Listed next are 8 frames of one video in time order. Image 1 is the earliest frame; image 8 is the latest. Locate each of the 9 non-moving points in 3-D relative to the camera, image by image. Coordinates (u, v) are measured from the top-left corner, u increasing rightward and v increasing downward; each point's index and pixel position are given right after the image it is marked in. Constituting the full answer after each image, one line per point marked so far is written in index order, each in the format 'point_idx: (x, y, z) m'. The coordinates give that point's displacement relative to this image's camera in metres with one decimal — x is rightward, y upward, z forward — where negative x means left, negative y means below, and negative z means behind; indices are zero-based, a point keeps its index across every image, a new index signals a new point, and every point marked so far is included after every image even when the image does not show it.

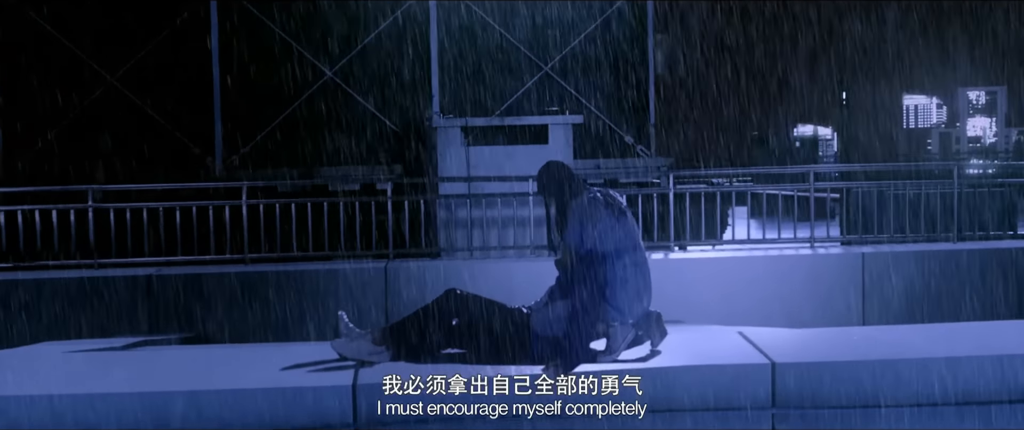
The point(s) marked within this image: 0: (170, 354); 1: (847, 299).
0: (-1.5, -0.7, +5.9) m
1: (+2.2, -0.6, +8.6) m
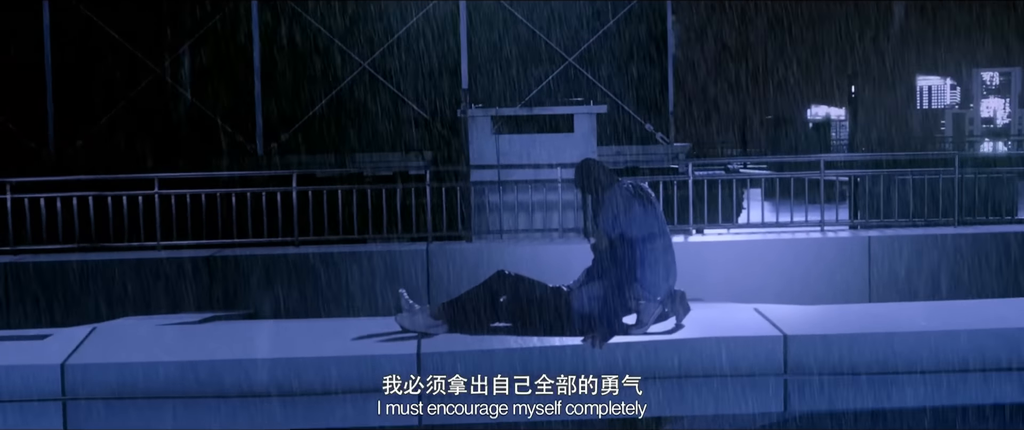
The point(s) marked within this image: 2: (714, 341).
0: (-1.3, -0.6, +6.6) m
1: (+2.4, -0.5, +9.2) m
2: (+1.0, -0.6, +6.3) m
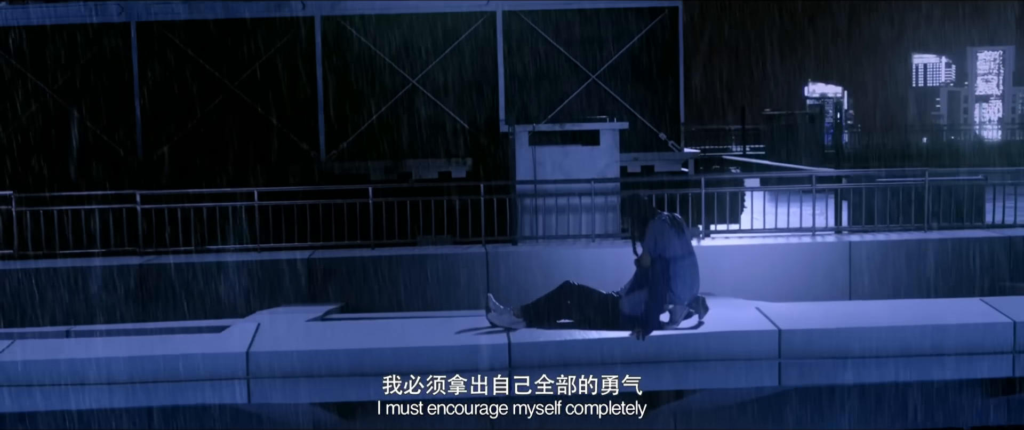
0: (-1.0, -0.8, +8.6) m
1: (+2.8, -0.5, +11.2) m
2: (+1.3, -0.8, +8.2) m
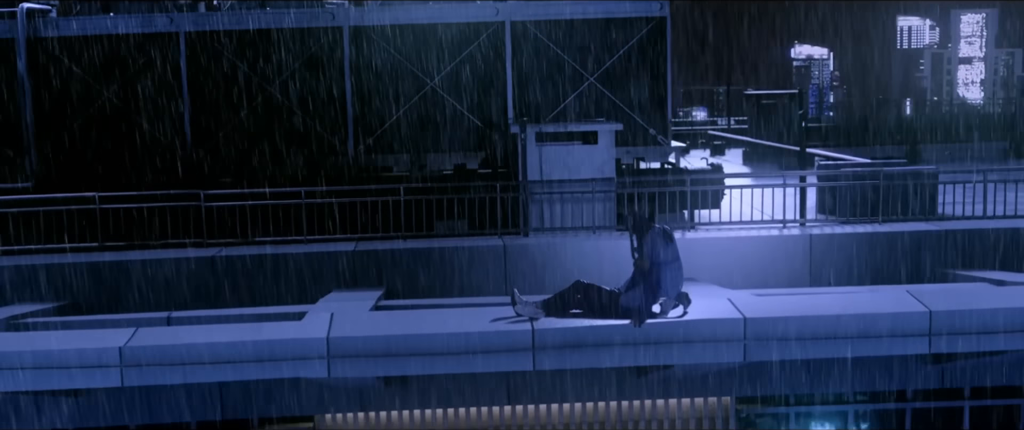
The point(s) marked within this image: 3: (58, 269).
0: (-0.8, -0.8, +10.6) m
1: (+2.9, -0.5, +13.3) m
2: (+1.5, -0.9, +10.3) m
3: (-4.5, -0.6, +13.0) m
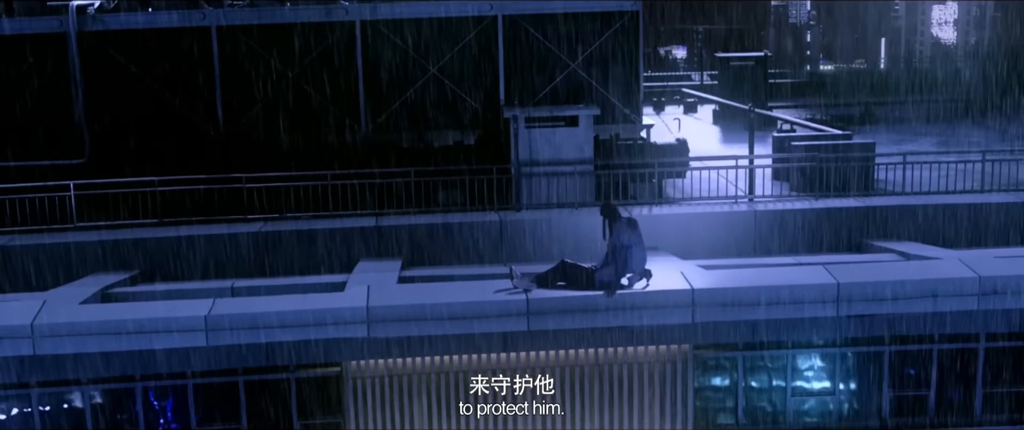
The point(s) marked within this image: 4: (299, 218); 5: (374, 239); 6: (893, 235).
0: (-0.8, -0.7, +13.3) m
1: (+2.9, -0.3, +16.0) m
2: (+1.5, -0.8, +13.0) m
3: (-4.6, -0.4, +15.6) m
4: (-2.7, 0.0, +16.6) m
5: (-1.7, -0.3, +15.7) m
6: (+4.9, -0.2, +16.6) m
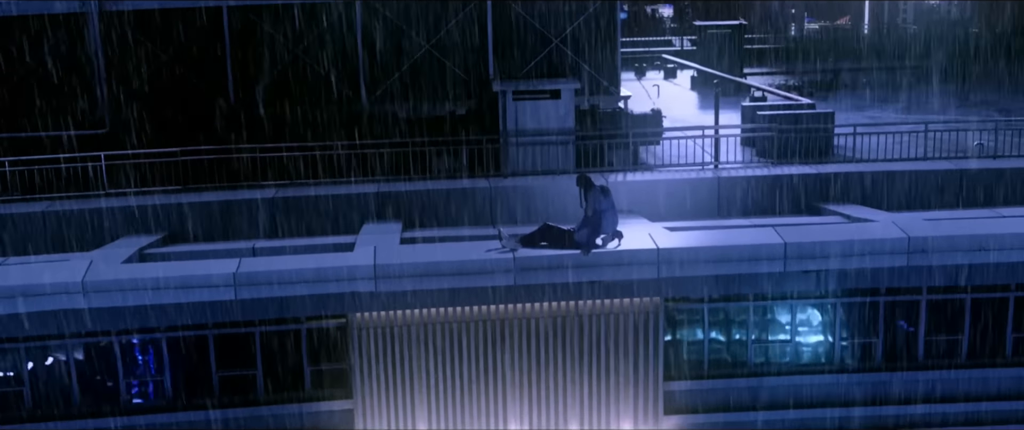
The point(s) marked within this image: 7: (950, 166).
0: (-1.0, -0.4, +15.1) m
1: (+2.7, +0.2, +17.8) m
2: (+1.4, -0.4, +14.9) m
3: (-4.7, +0.1, +17.4) m
4: (-2.9, +0.5, +18.4) m
5: (-1.9, +0.2, +17.5) m
6: (+4.7, +0.2, +18.4) m
7: (+6.3, +0.7, +18.4) m
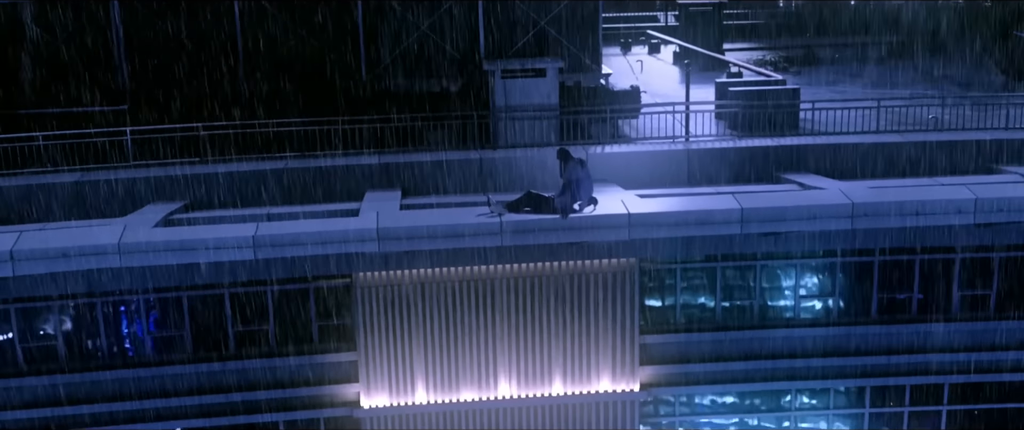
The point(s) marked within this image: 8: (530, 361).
0: (-1.1, +0.1, +17.0) m
1: (+2.5, +0.7, +19.7) m
2: (+1.2, 0.0, +16.7) m
3: (-4.9, +0.5, +19.2) m
4: (-3.1, +0.9, +20.2) m
5: (-2.0, +0.6, +19.3) m
6: (+4.5, +0.7, +20.3) m
7: (+6.1, +1.2, +20.2) m
8: (+0.3, -2.3, +19.9) m
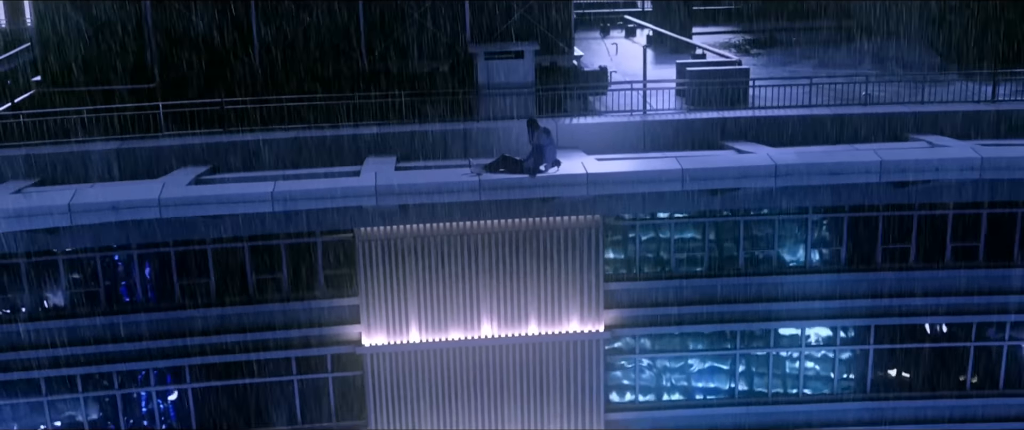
0: (-1.5, +0.7, +20.1) m
1: (+2.2, +1.3, +22.8) m
2: (+0.8, +0.6, +19.9) m
3: (-5.3, +1.2, +22.3) m
4: (-3.4, +1.6, +23.3) m
5: (-2.4, +1.3, +22.5) m
6: (+4.2, +1.4, +23.4) m
7: (+5.7, +1.9, +23.4) m
8: (-0.1, -1.6, +23.0) m
